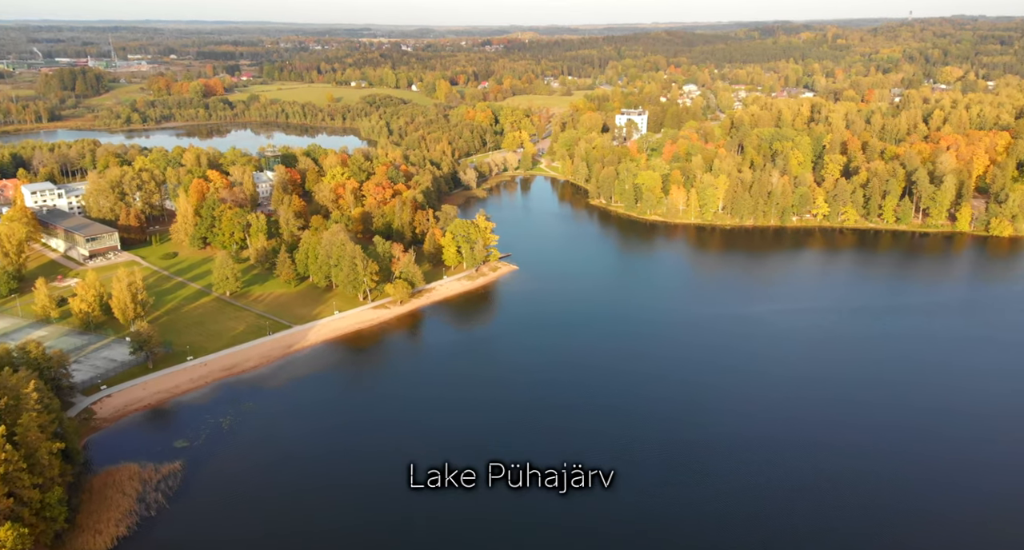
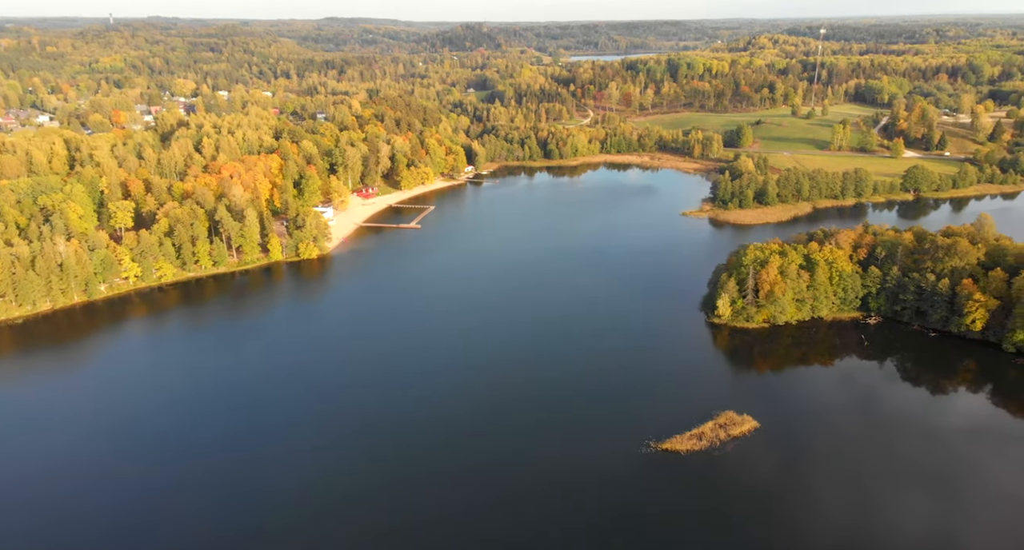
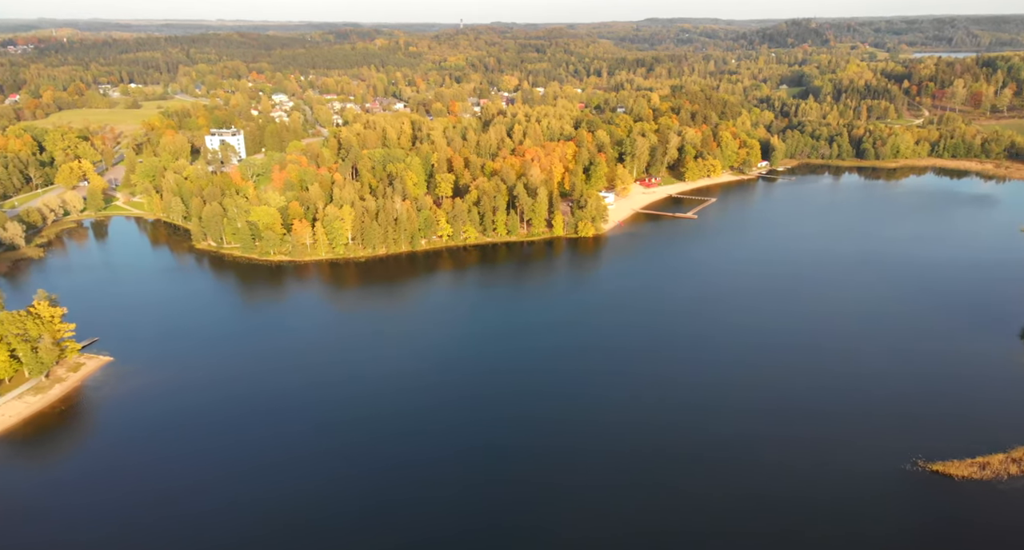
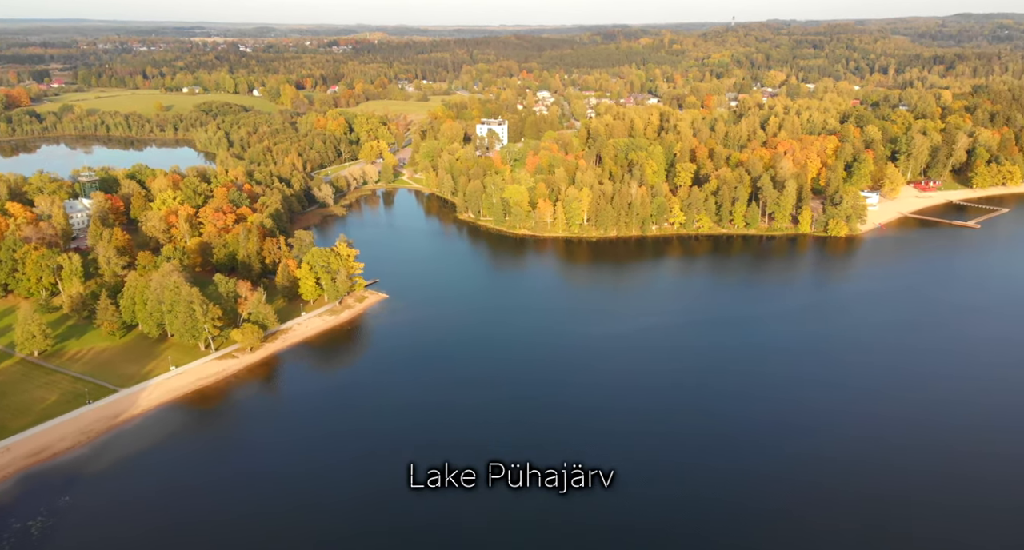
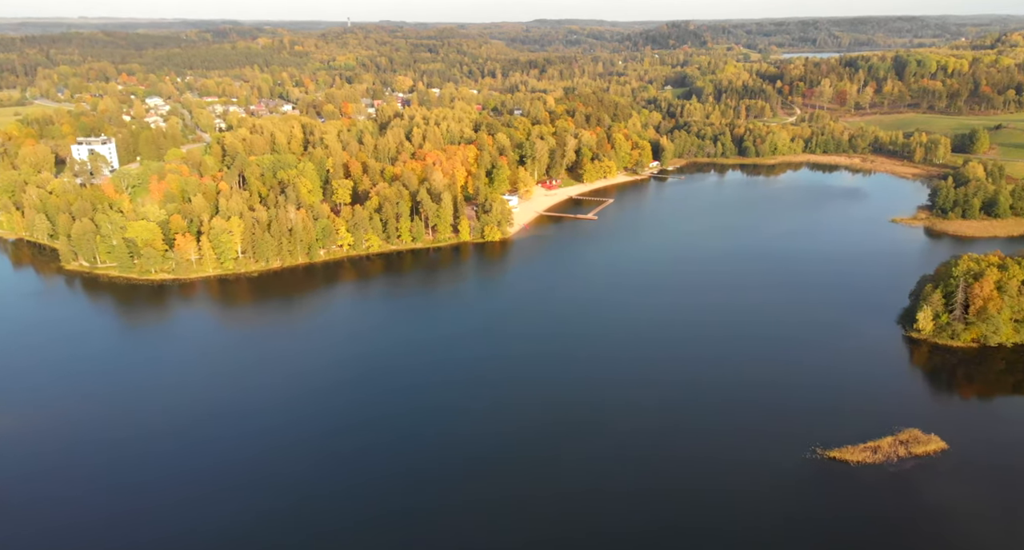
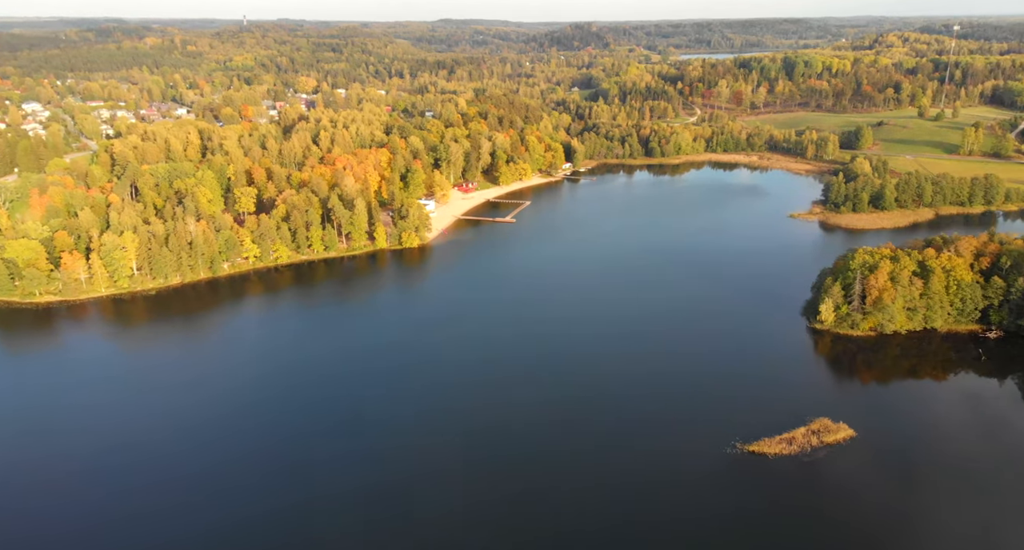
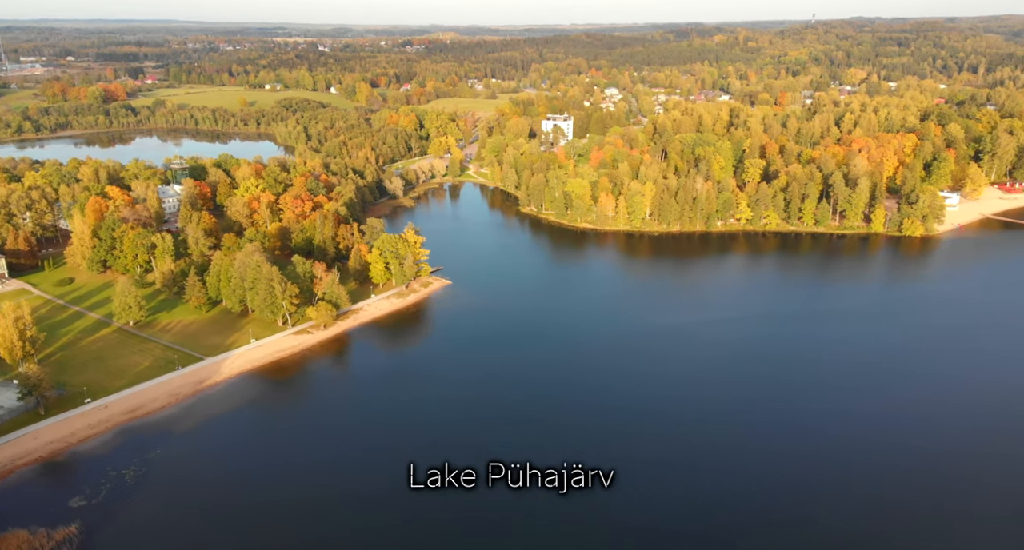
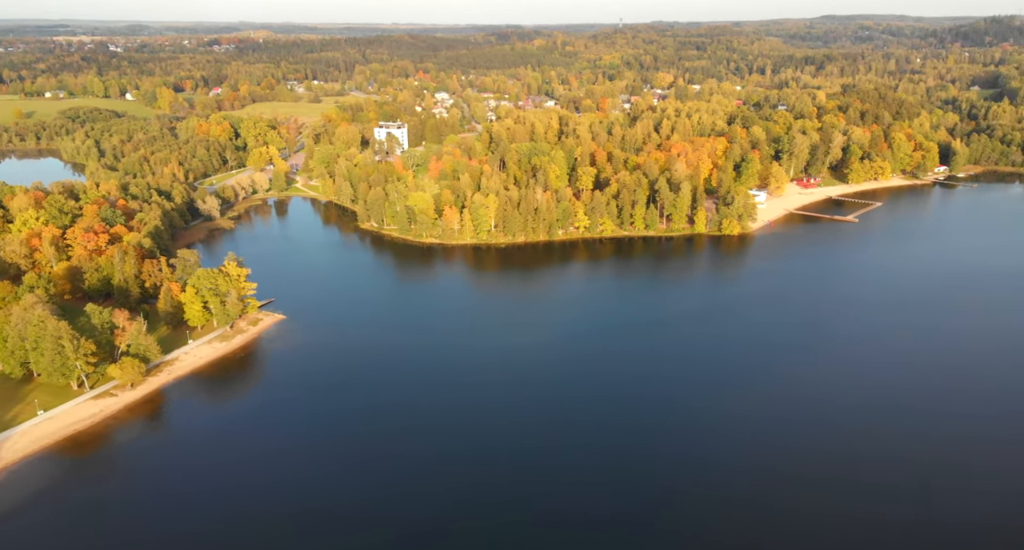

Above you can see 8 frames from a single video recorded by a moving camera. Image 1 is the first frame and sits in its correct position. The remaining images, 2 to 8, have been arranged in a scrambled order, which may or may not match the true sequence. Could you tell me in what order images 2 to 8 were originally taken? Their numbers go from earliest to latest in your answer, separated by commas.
7, 4, 8, 3, 5, 6, 2
